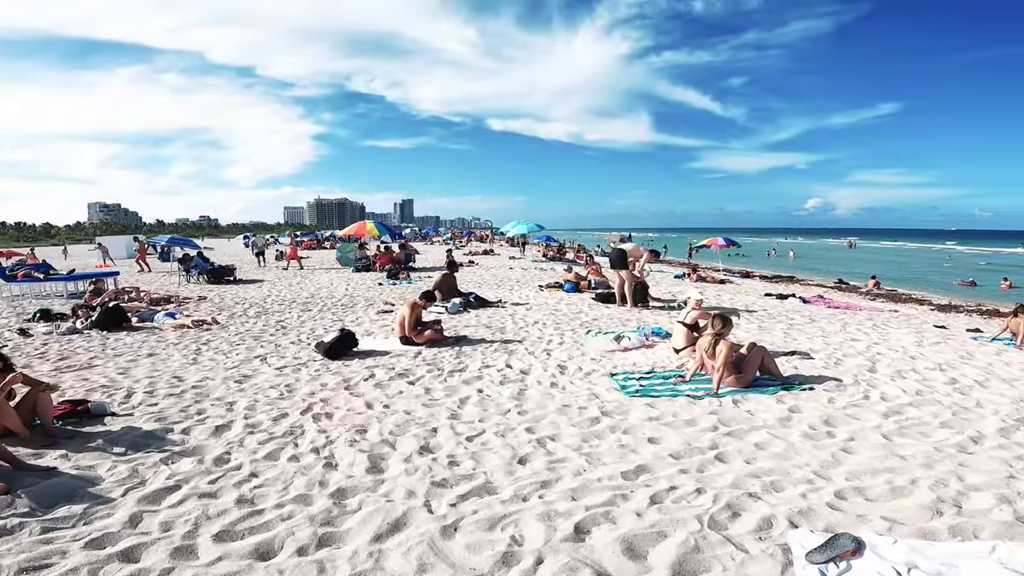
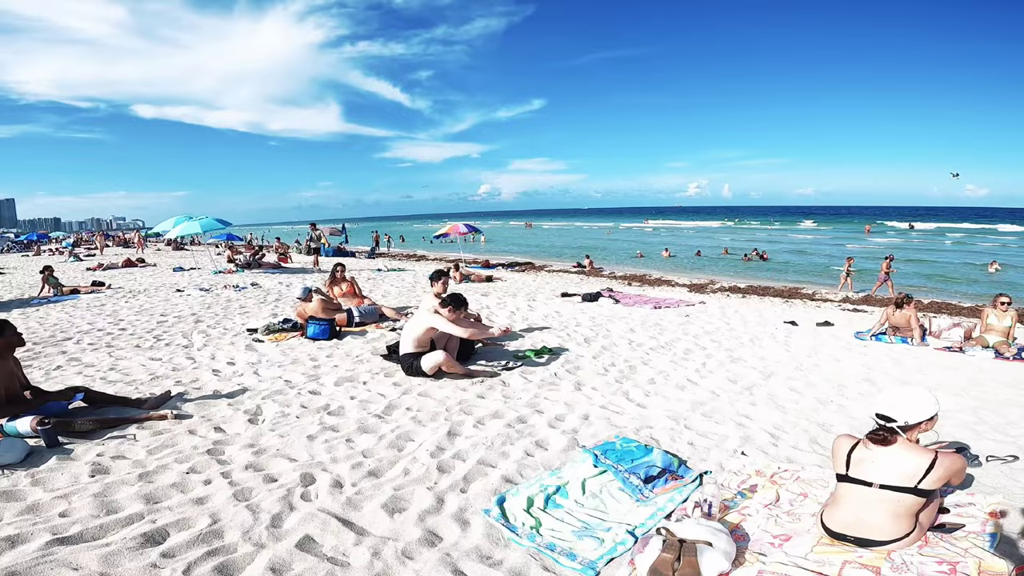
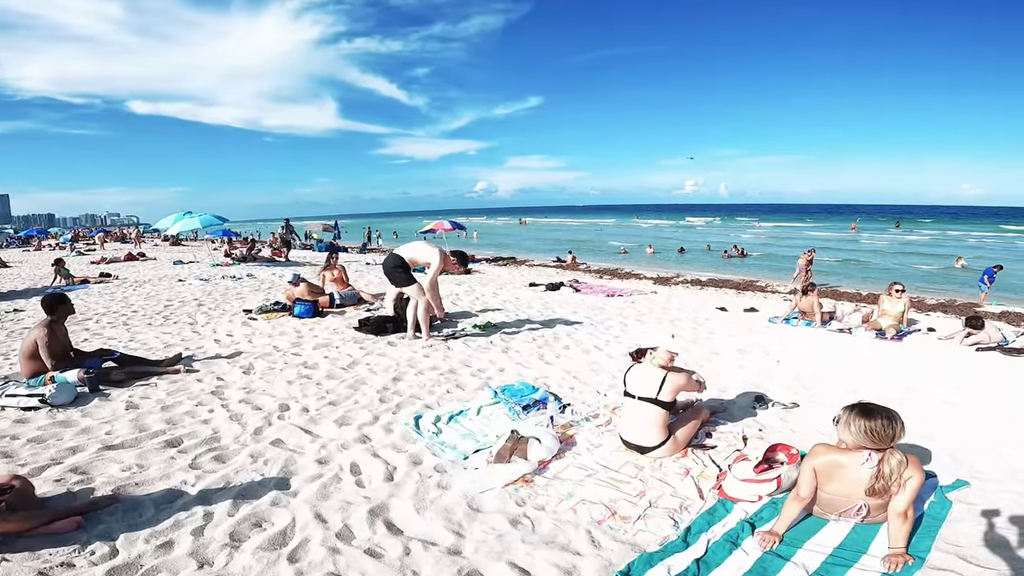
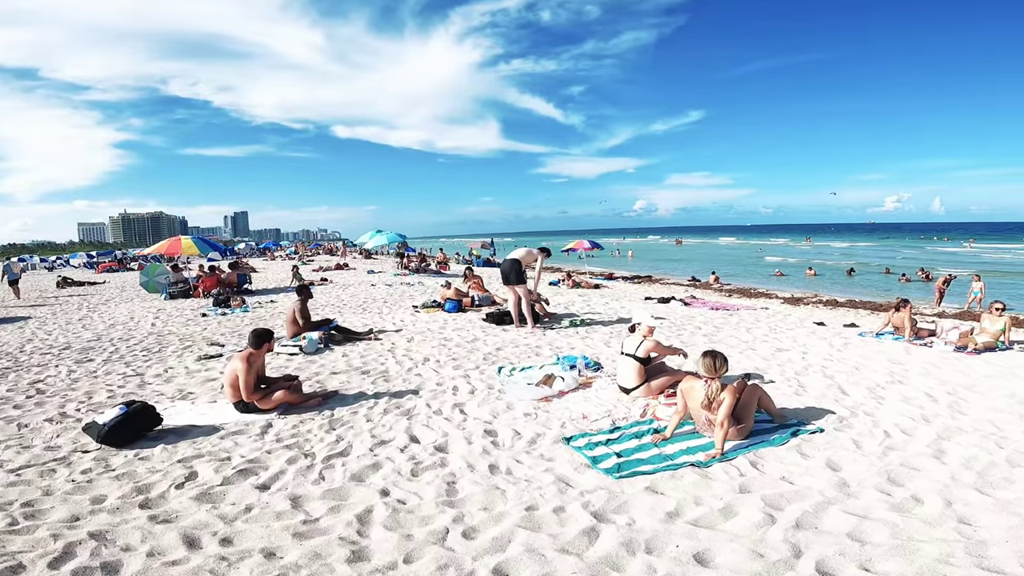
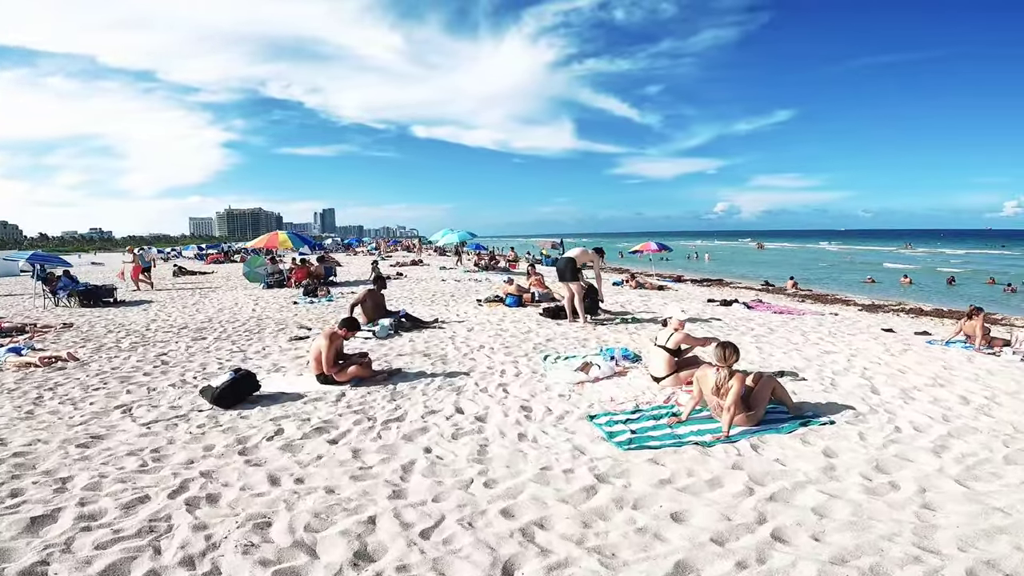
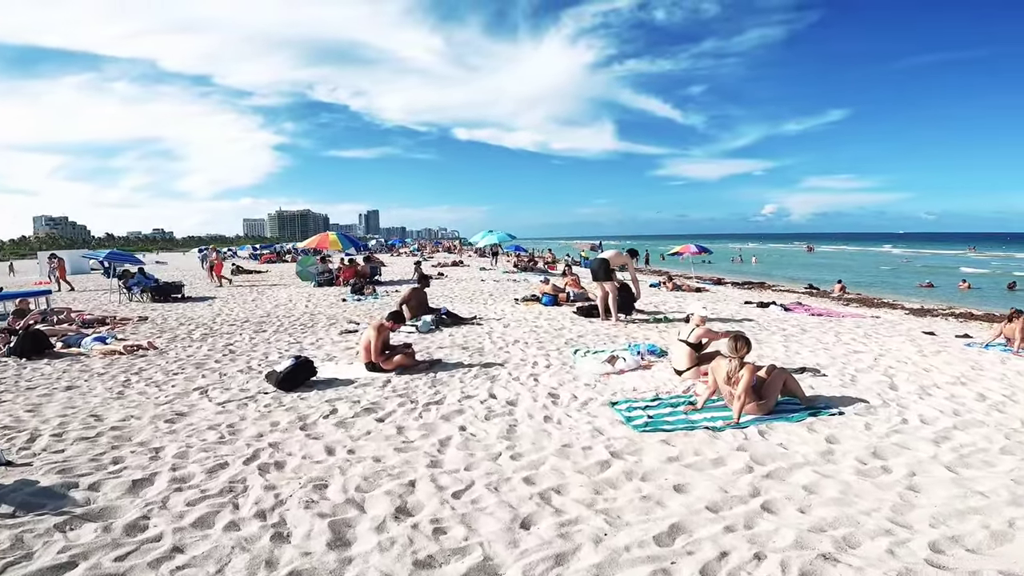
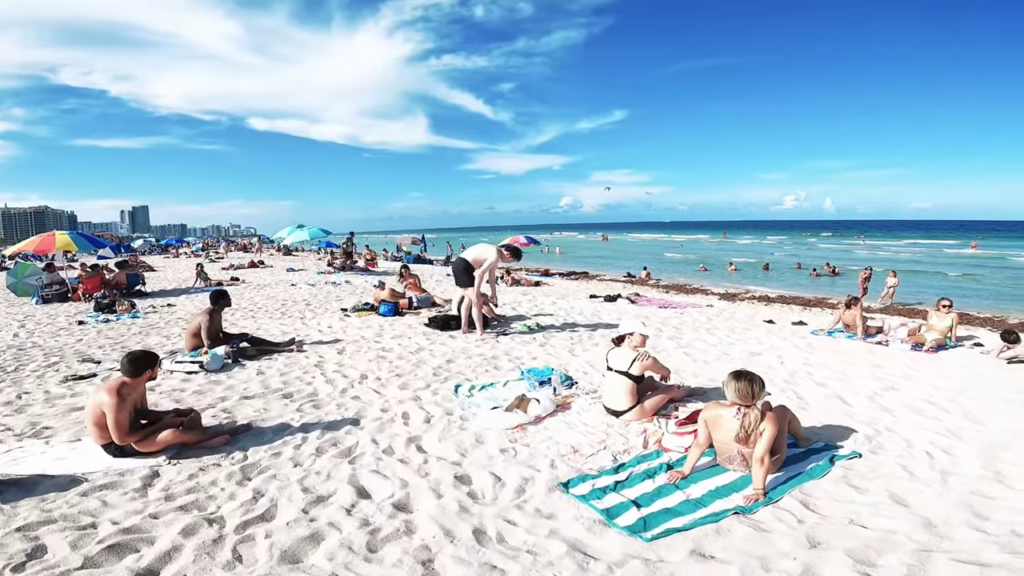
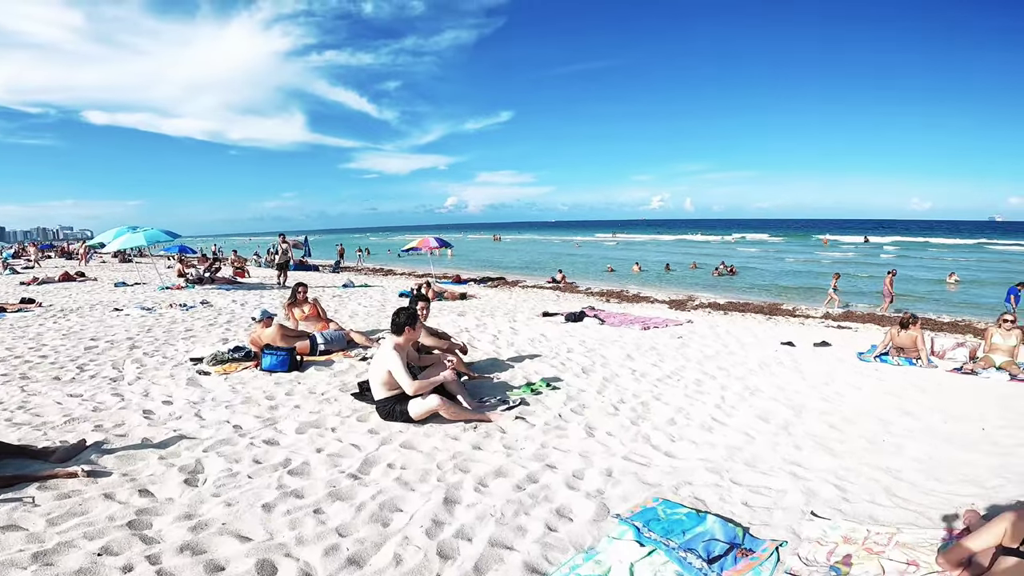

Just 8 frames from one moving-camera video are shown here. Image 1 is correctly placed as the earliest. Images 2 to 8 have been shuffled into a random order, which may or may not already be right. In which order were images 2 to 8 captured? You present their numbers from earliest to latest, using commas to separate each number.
6, 5, 4, 7, 3, 2, 8
